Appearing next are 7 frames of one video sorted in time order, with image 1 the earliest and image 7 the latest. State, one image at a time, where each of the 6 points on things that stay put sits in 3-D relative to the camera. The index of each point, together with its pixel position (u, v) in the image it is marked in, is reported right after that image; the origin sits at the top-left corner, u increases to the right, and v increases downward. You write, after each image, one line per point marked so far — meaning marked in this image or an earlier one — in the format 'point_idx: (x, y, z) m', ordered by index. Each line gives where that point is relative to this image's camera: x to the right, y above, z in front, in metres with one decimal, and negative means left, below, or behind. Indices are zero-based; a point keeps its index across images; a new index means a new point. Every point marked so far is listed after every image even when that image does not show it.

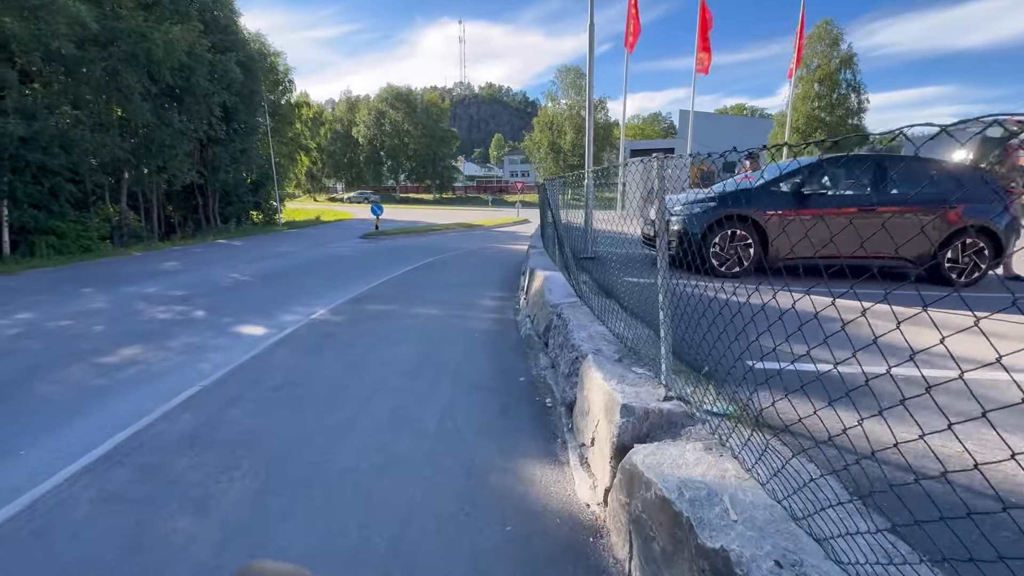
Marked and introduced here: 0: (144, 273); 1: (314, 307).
0: (-11.1, +0.5, +14.1) m
1: (-3.9, -0.4, +9.3) m
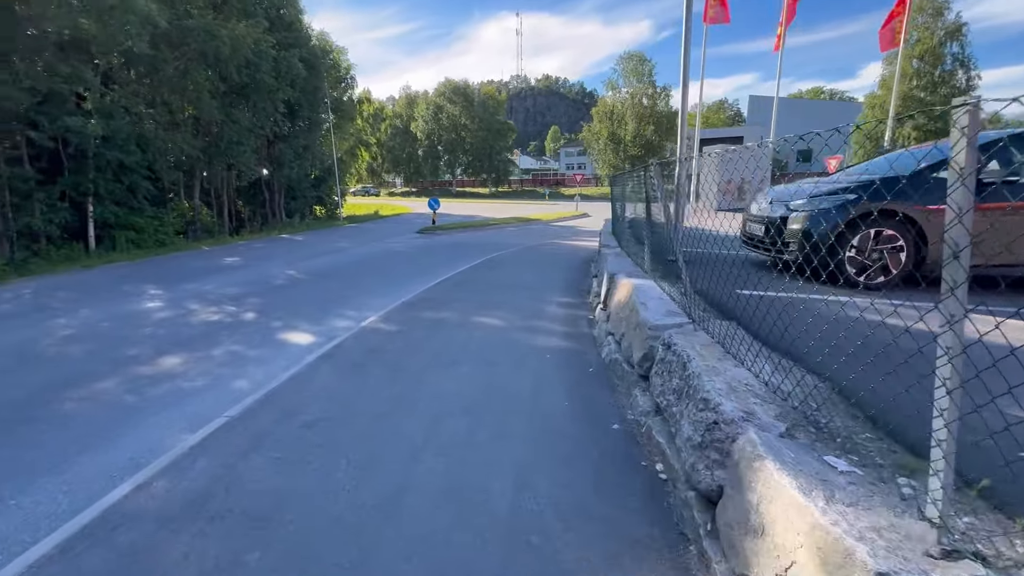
0: (-9.2, +0.6, +14.2) m
1: (-2.6, -0.4, +8.5) m
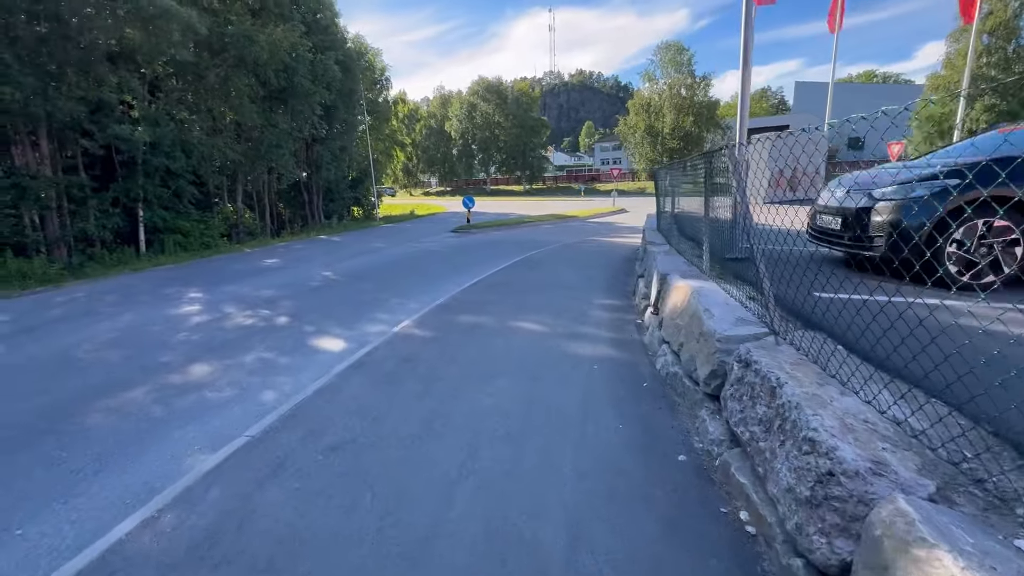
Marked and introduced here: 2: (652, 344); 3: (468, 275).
0: (-8.1, +0.5, +14.3) m
1: (-1.9, -0.5, +8.2) m
2: (+1.6, -0.7, +5.5) m
3: (-1.2, +0.3, +12.6) m
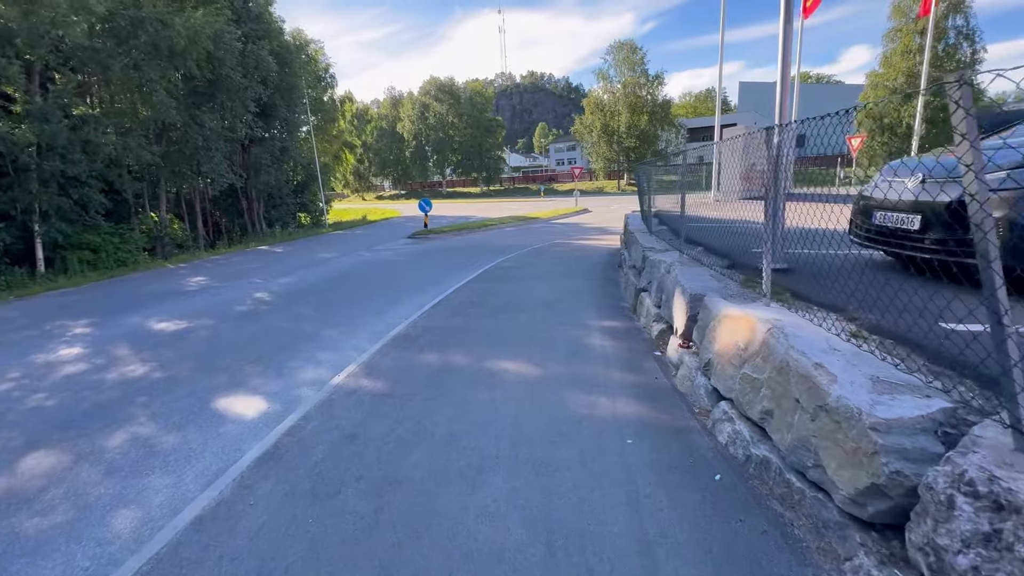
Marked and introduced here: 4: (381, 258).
0: (-9.0, -0.1, +11.9) m
1: (-2.3, -0.9, +6.4) m
2: (+1.6, -0.9, +4.0) m
3: (-1.9, -0.1, +10.8) m
4: (-4.8, +1.1, +17.2) m
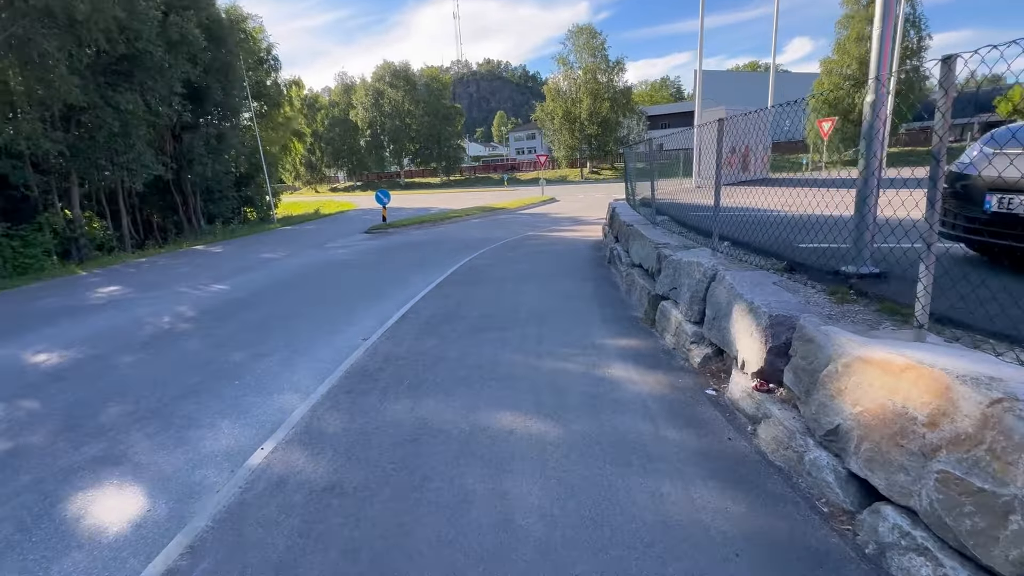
0: (-9.5, -0.5, +9.7) m
1: (-2.3, -1.1, +4.7) m
2: (+1.7, -1.1, +2.6) m
3: (-2.3, -0.2, +9.1) m
4: (-5.8, +1.0, +15.3) m
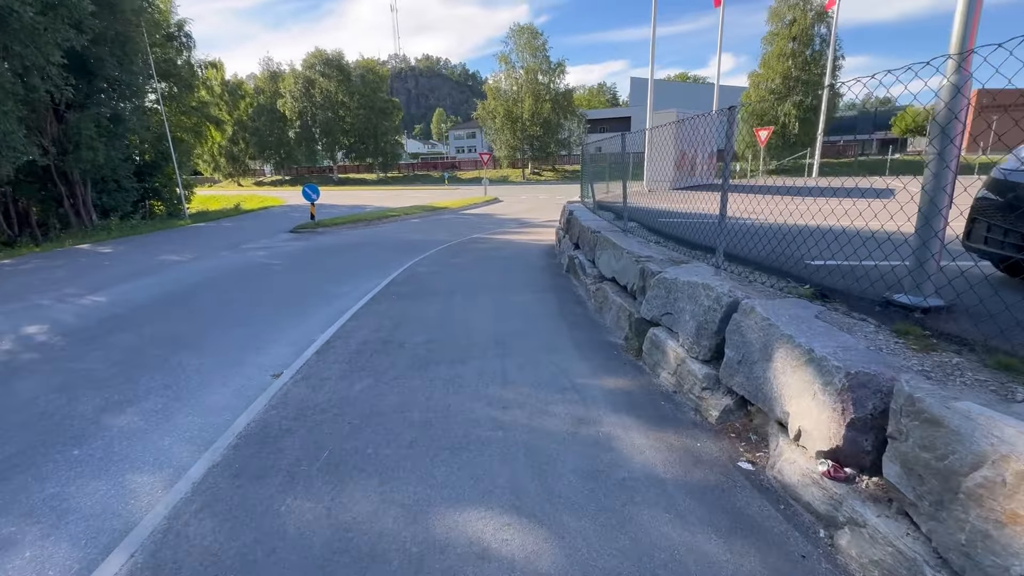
0: (-10.3, -0.7, +7.3) m
1: (-2.6, -1.3, +3.2) m
2: (+1.6, -1.3, +1.7) m
3: (-3.2, -0.4, +7.6) m
4: (-7.4, +0.8, +13.3) m
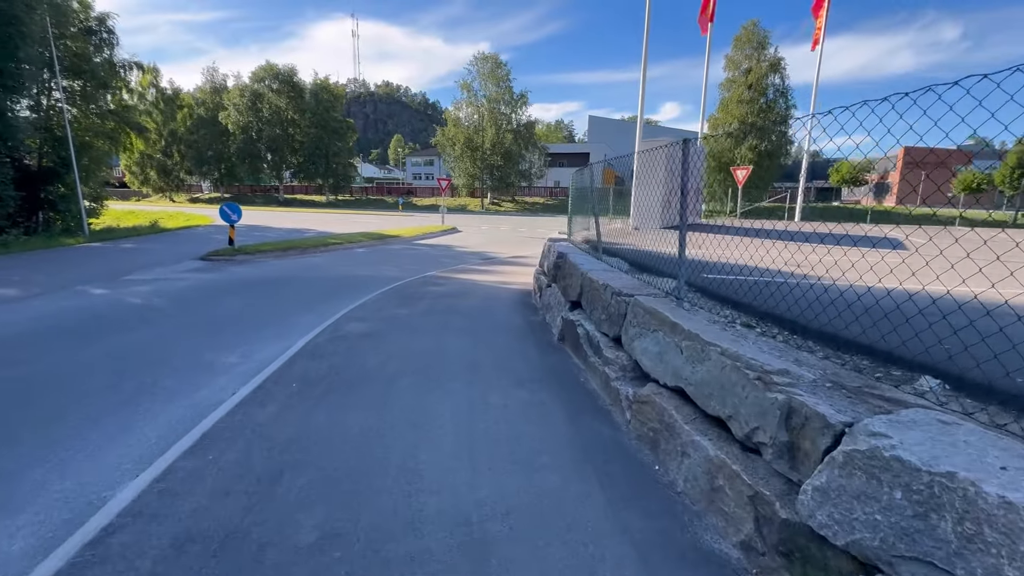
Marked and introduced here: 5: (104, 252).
0: (-10.5, -1.3, +3.4) m
1: (-2.4, -1.9, +0.1) m
2: (+1.9, -1.9, -1.0) m
3: (-3.4, -1.2, +4.5) m
4: (-8.1, -0.3, +9.8) m
5: (-15.4, +1.4, +17.7) m
